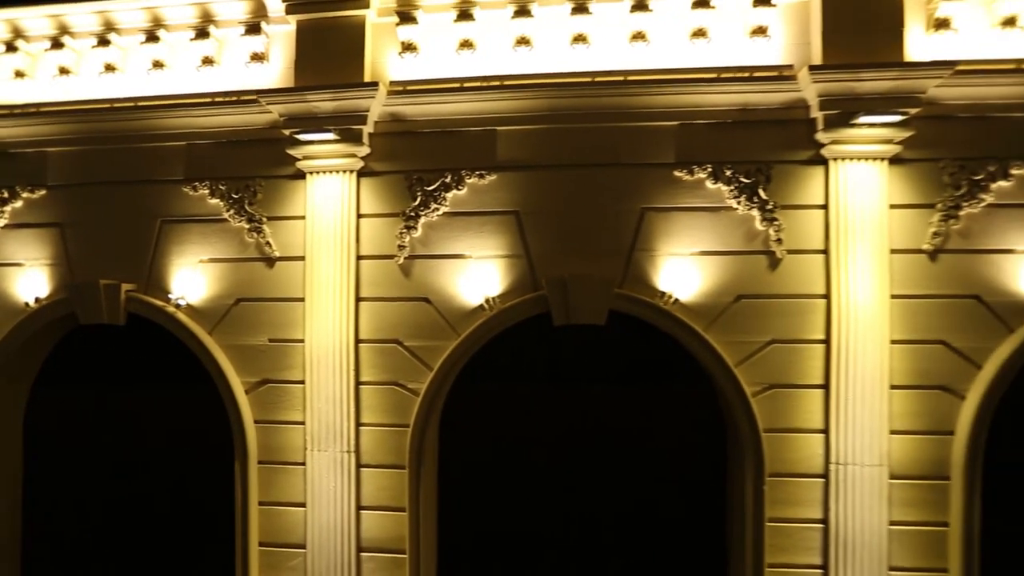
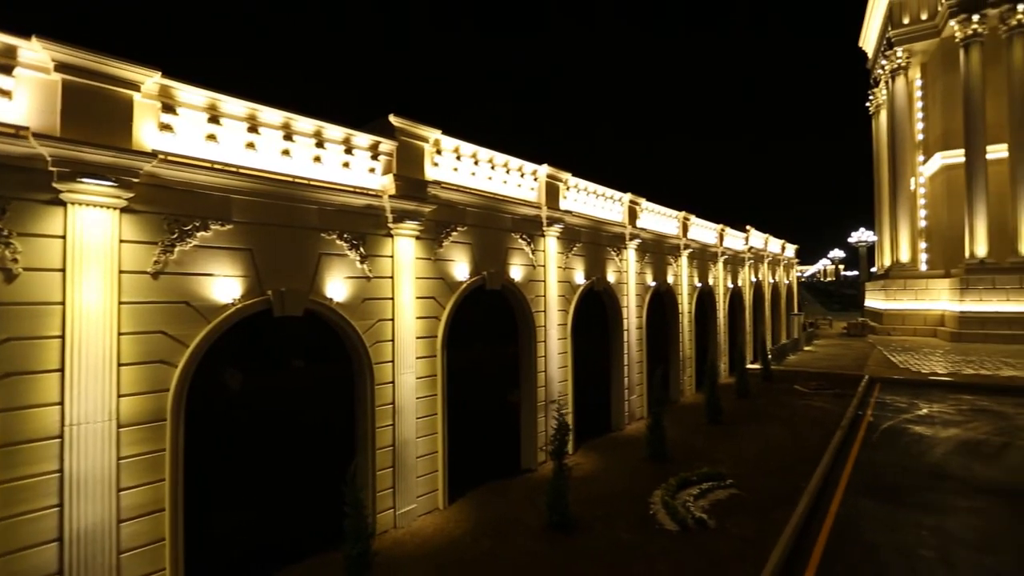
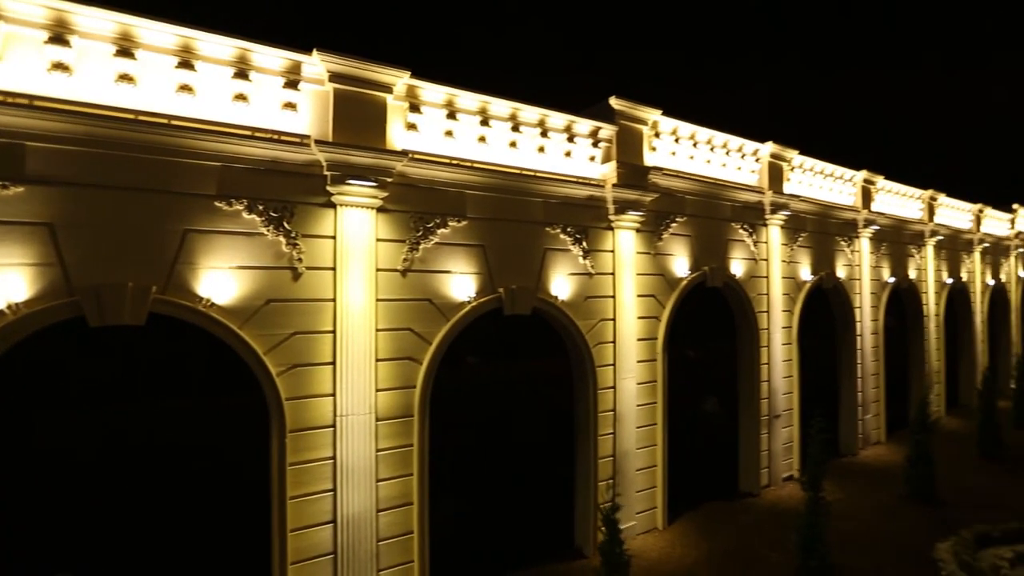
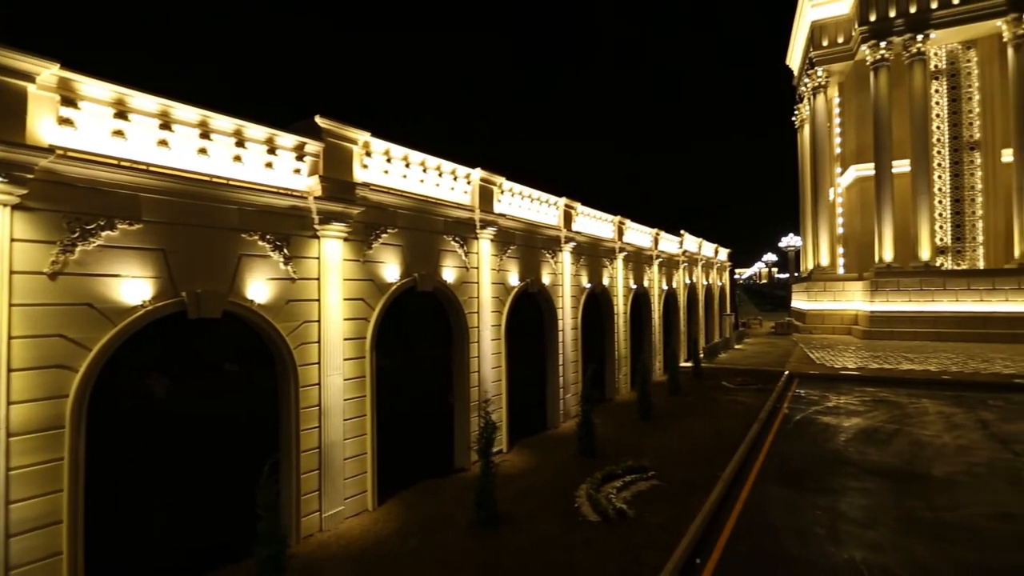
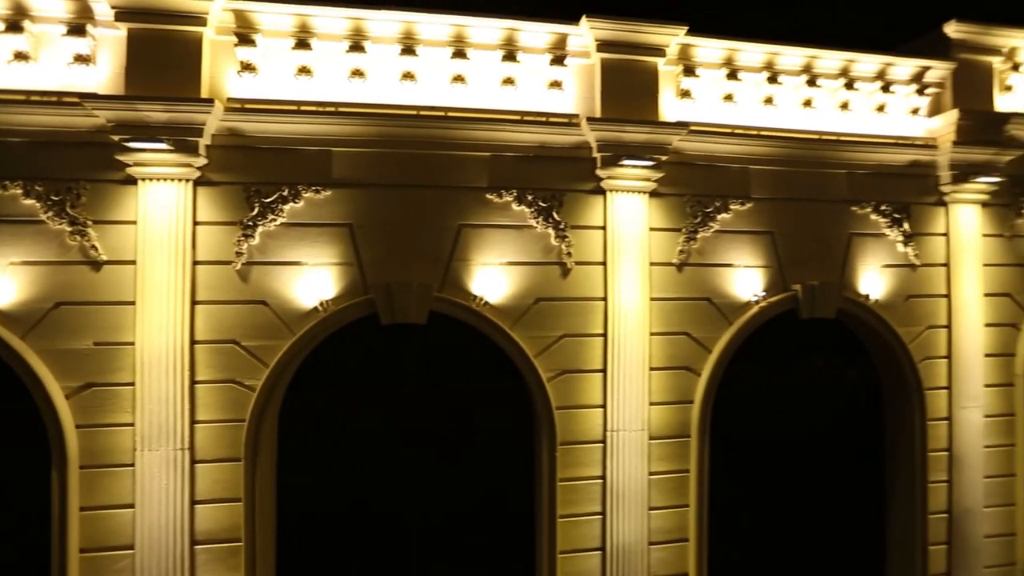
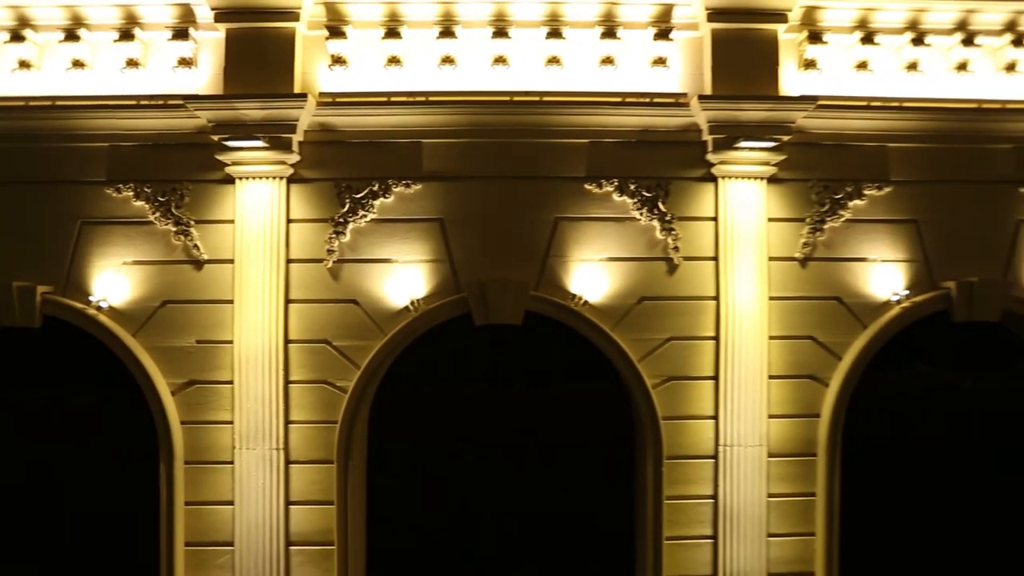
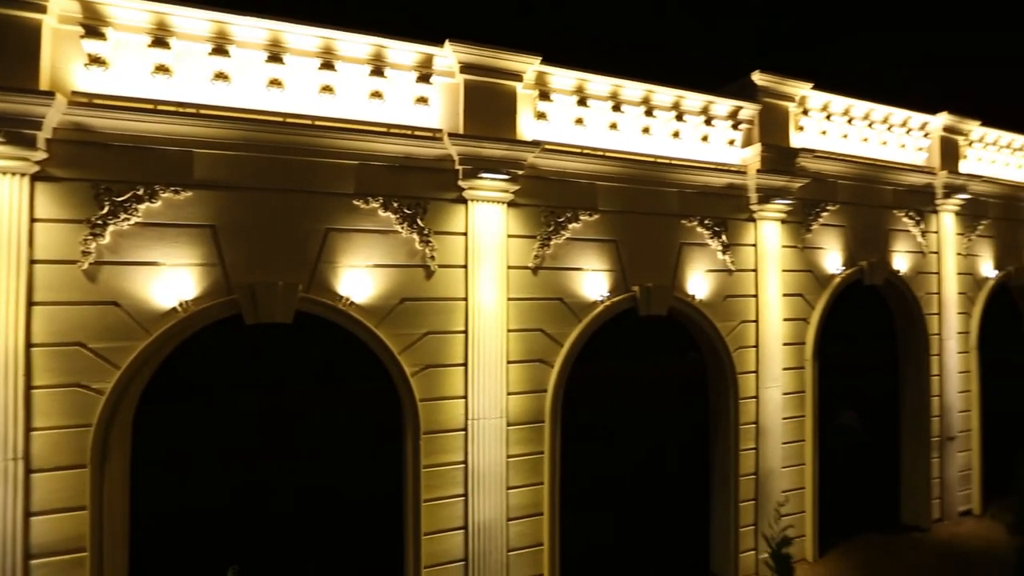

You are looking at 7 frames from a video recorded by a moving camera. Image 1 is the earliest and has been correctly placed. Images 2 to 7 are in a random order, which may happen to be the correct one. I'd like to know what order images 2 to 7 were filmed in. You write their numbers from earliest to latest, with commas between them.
6, 5, 7, 3, 2, 4
